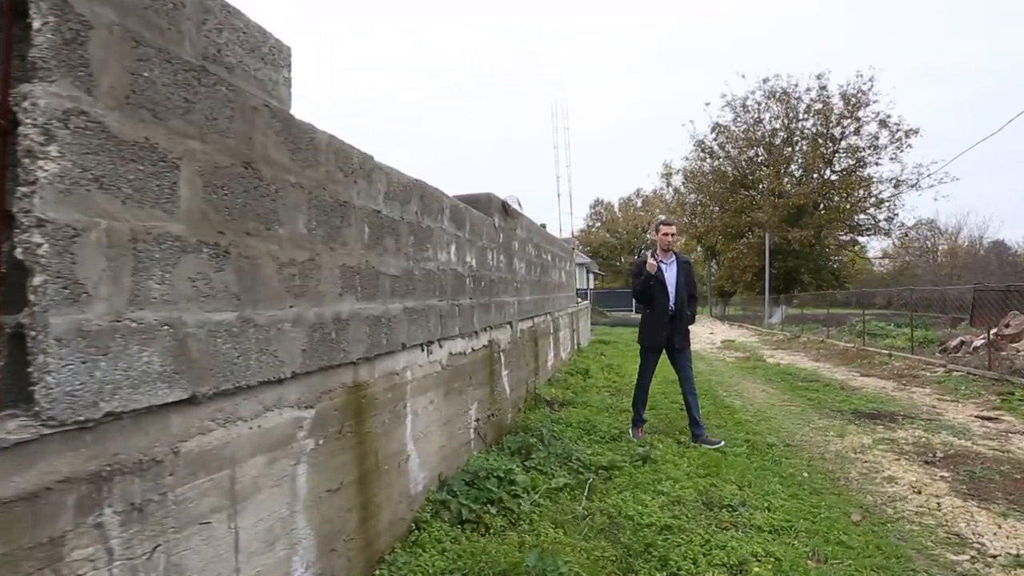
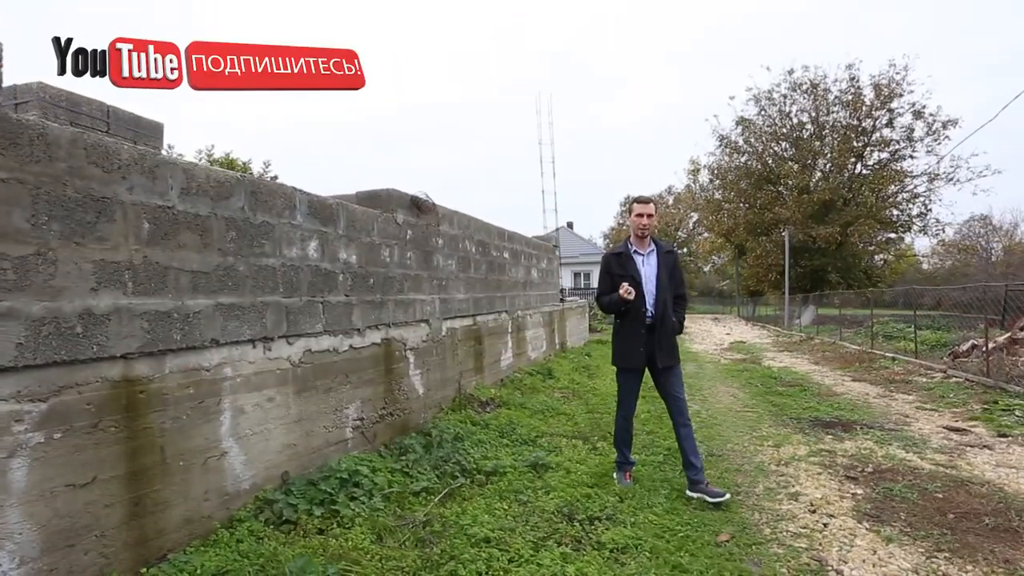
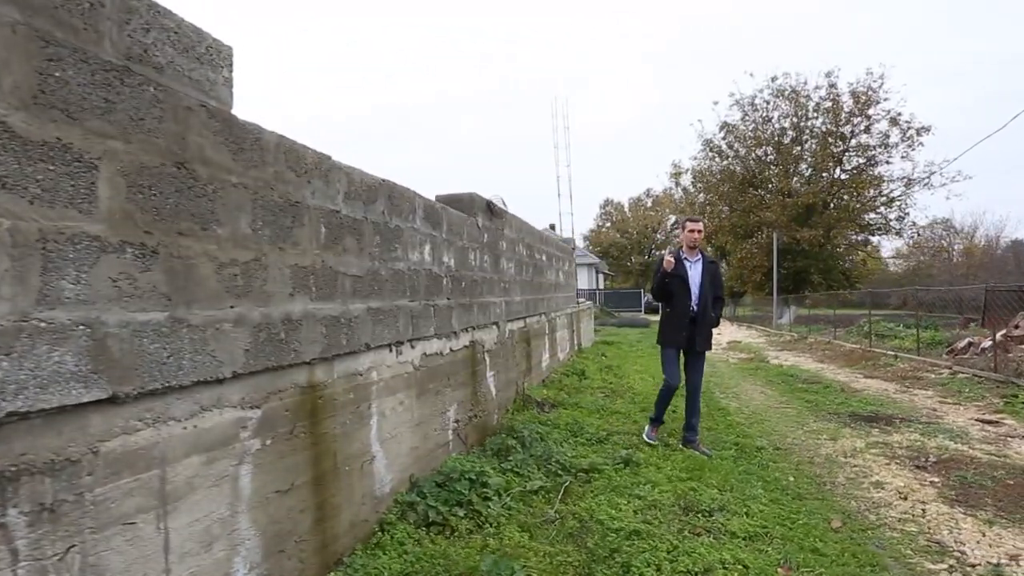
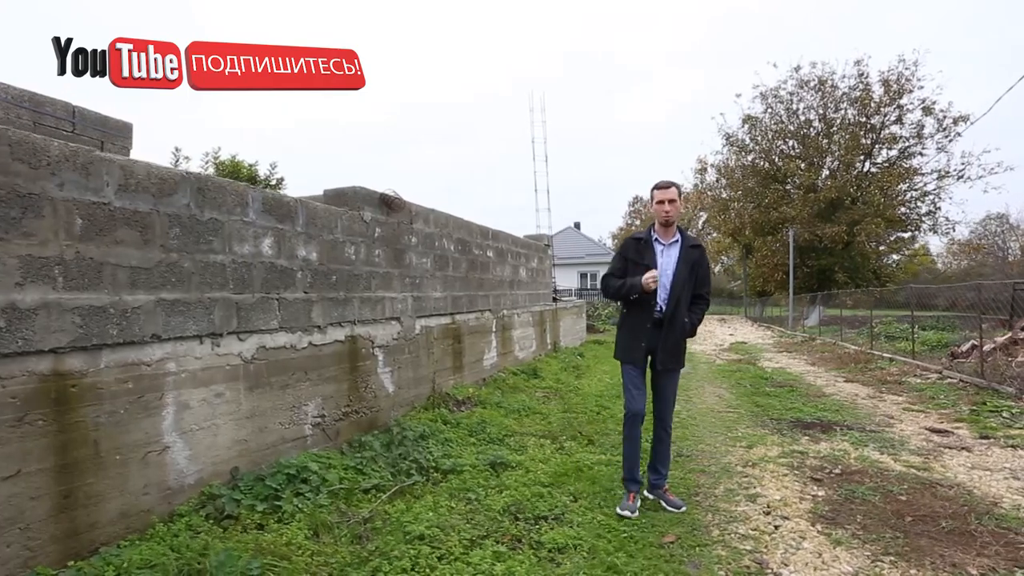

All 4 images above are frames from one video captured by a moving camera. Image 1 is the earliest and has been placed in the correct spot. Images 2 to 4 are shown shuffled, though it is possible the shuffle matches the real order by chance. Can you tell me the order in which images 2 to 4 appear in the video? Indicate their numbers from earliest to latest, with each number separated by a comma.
3, 2, 4
